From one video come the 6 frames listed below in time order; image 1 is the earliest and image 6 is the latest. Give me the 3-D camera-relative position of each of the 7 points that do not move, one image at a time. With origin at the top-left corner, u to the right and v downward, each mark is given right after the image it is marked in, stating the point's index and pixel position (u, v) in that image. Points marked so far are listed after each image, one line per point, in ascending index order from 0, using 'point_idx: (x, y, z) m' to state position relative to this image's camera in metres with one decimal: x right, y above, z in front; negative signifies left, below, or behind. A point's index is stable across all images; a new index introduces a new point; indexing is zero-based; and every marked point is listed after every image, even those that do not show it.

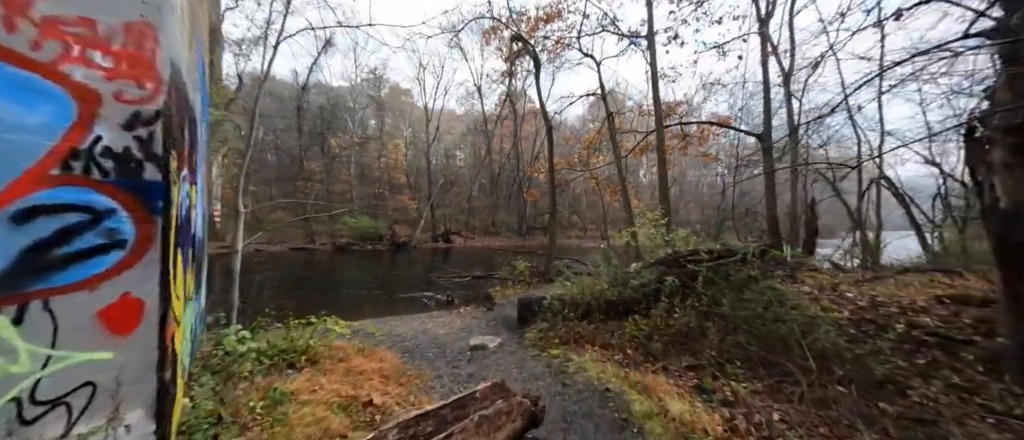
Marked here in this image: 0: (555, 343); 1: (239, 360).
0: (+0.7, -2.1, +6.4) m
1: (-3.4, -1.9, +4.2) m
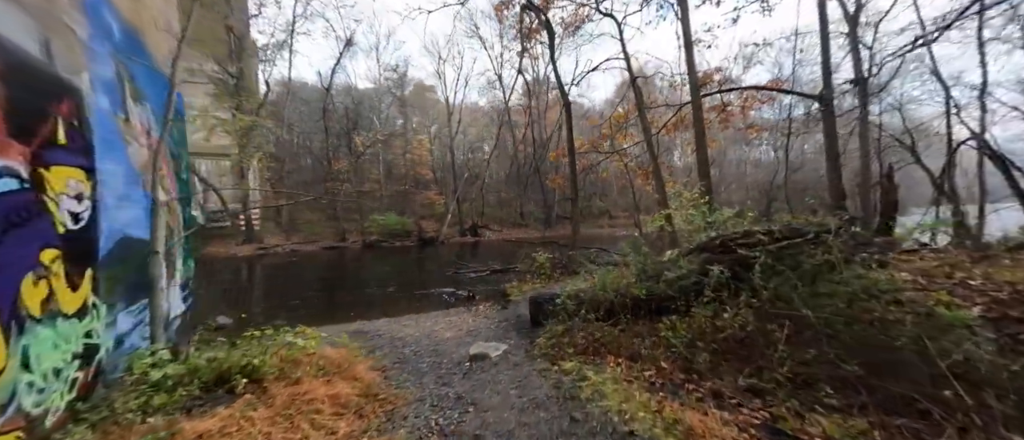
0: (+0.8, -1.8, +5.1) m
1: (-3.5, -1.8, +3.3) m
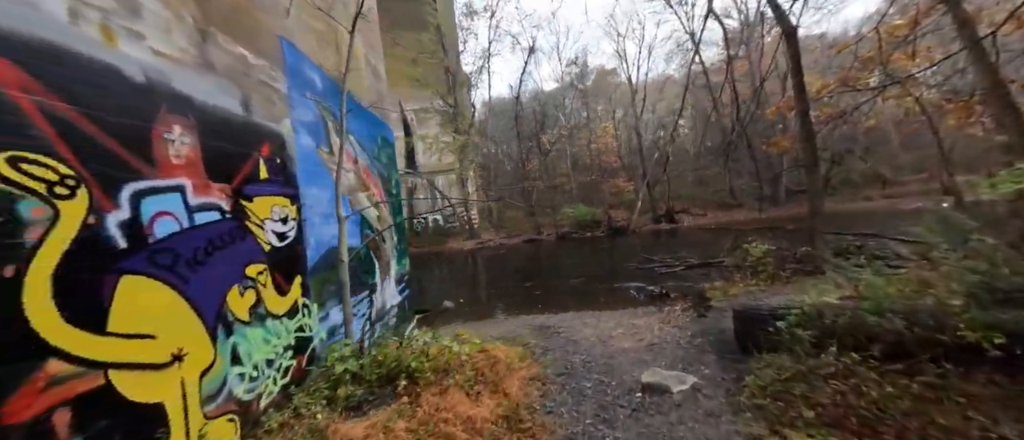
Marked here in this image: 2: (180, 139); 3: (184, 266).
0: (+2.5, -1.6, +3.2) m
1: (-2.1, -2.0, +3.8) m
2: (-2.8, +0.7, +3.1) m
3: (-2.6, -0.4, +3.0) m
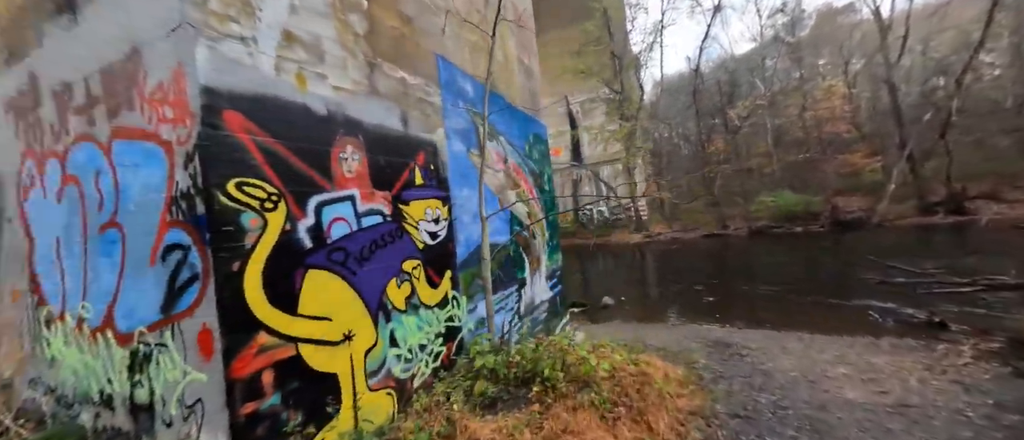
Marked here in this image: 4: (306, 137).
0: (+3.1, -1.7, +1.4) m
1: (-0.7, -2.0, +4.1) m
2: (-1.6, +0.6, +3.8) m
3: (-1.5, -0.4, +3.6) m
4: (-1.8, +0.7, +3.4) m
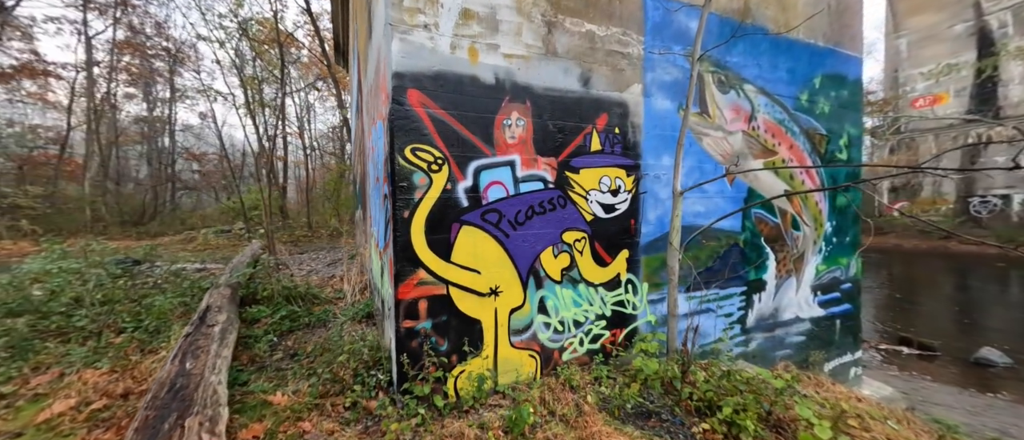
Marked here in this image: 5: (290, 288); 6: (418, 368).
0: (+1.6, -1.9, -0.8) m
1: (+0.8, -1.7, +3.8) m
2: (0.0, +1.0, +3.9) m
3: (-0.1, 0.0, +3.8) m
4: (-0.4, +1.1, +3.7) m
5: (-3.5, -1.1, +5.9) m
6: (-0.9, -1.4, +3.4) m
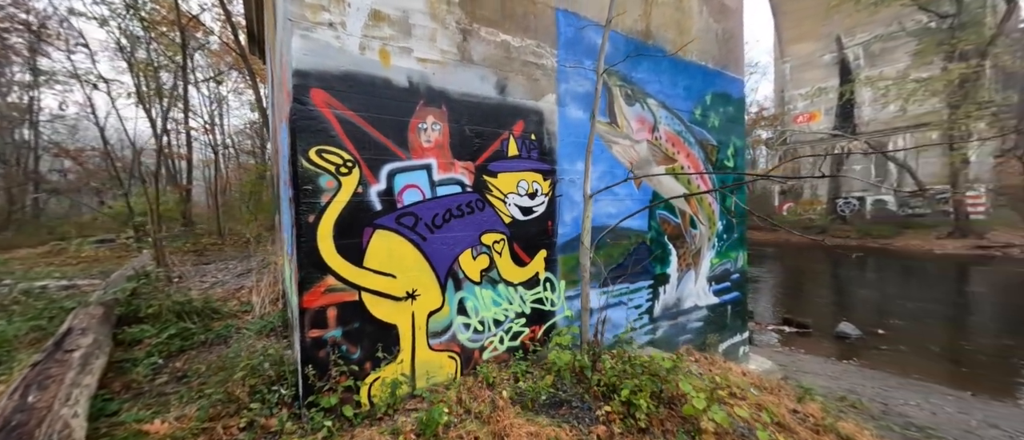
0: (+1.5, -1.9, -0.5) m
1: (0.0, -1.7, +3.9) m
2: (-0.8, +1.0, +3.9) m
3: (-0.9, -0.1, +3.8) m
4: (-1.2, +1.1, +3.7) m
5: (-4.6, -1.2, +5.3) m
6: (-1.6, -1.4, +3.3) m
